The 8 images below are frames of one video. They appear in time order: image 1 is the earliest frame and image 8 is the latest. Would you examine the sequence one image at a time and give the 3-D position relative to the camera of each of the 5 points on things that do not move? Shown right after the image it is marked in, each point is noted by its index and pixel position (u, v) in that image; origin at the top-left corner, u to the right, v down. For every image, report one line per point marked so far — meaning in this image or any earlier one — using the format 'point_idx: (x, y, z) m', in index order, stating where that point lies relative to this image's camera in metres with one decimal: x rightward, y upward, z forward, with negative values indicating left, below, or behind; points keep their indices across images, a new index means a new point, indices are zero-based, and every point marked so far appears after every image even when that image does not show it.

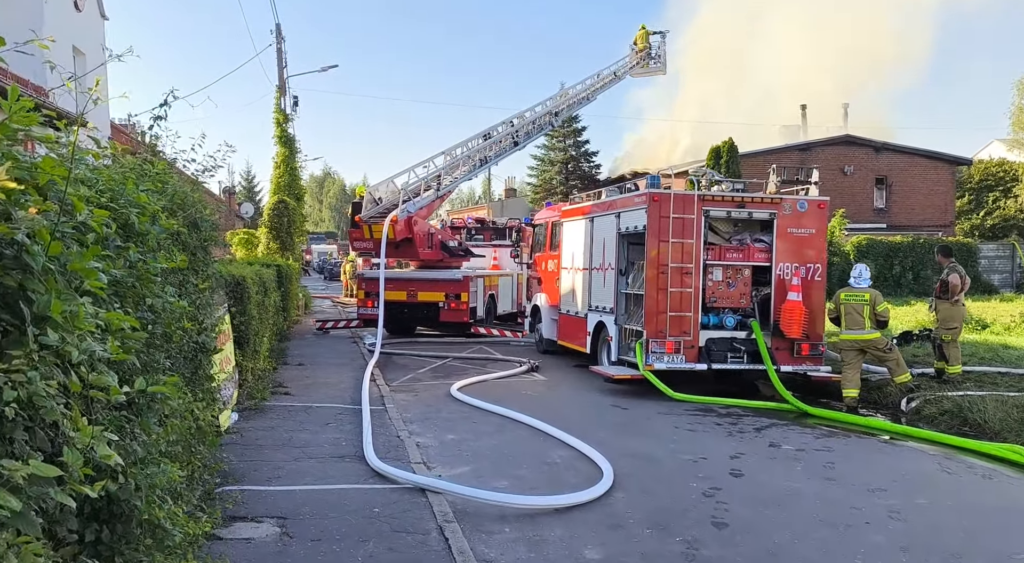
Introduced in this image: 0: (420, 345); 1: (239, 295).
0: (-1.8, -1.2, +15.2) m
1: (-2.9, -0.1, +8.0) m
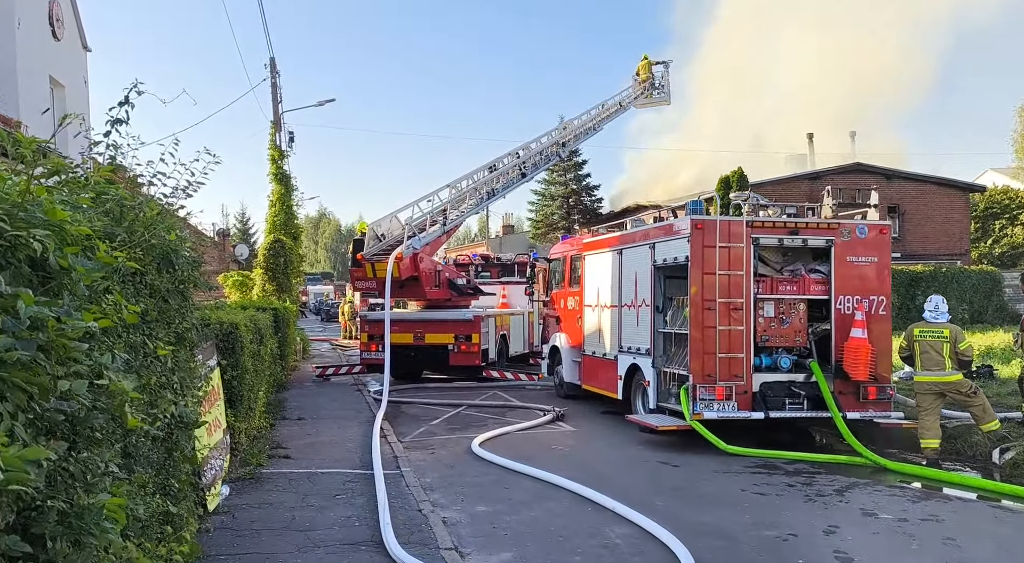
0: (-1.5, -2.0, +14.0) m
1: (-2.6, -0.6, +7.0) m
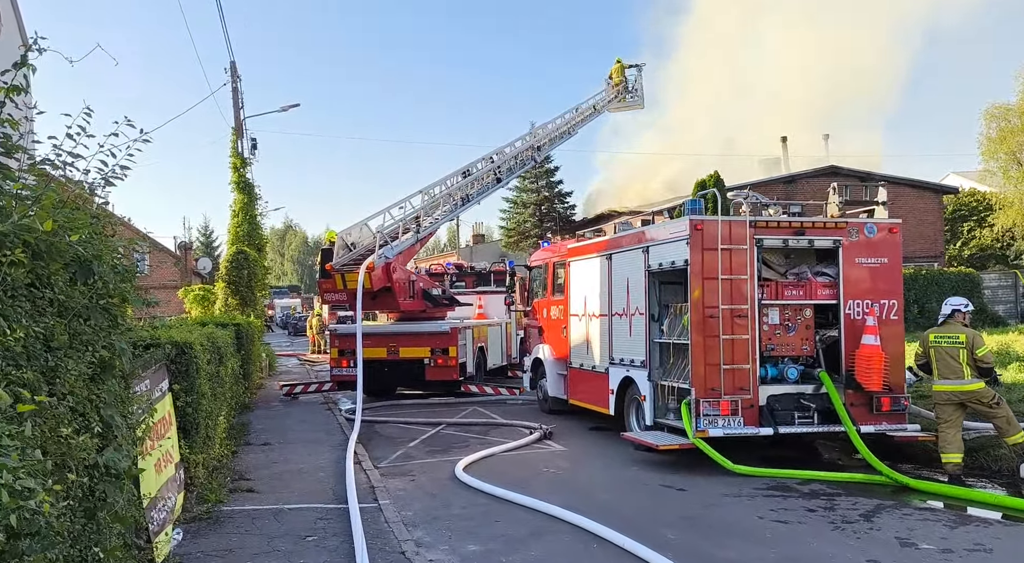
0: (-1.8, -2.2, +13.3) m
1: (-2.7, -0.7, +6.2) m
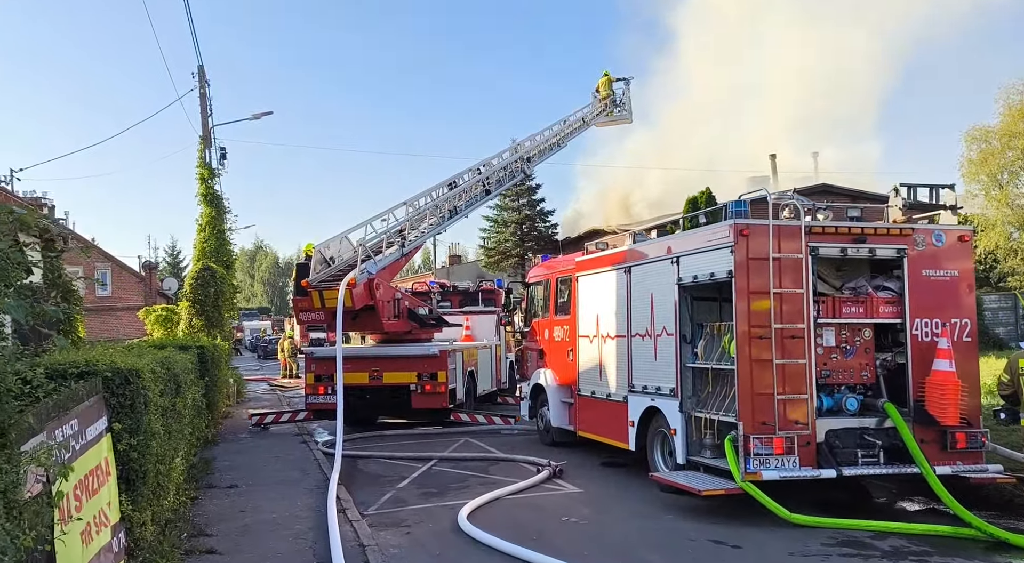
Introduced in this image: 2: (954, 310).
0: (-1.9, -2.5, +12.0) m
1: (-2.5, -0.8, +4.9) m
2: (+3.9, -0.2, +6.7) m
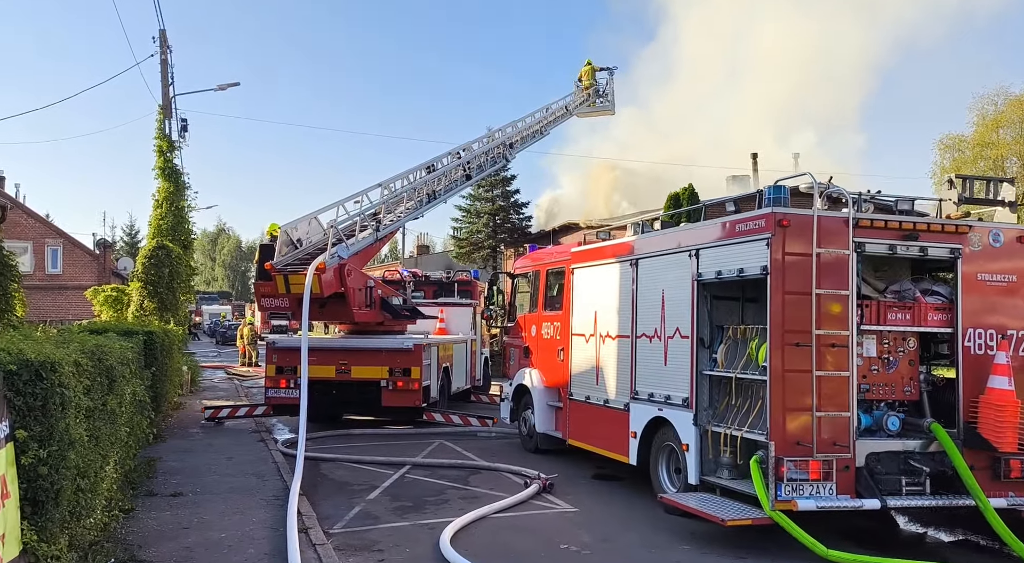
0: (-2.2, -2.3, +11.0) m
1: (-2.4, -0.6, +3.9) m
2: (+3.9, -0.3, +6.0) m
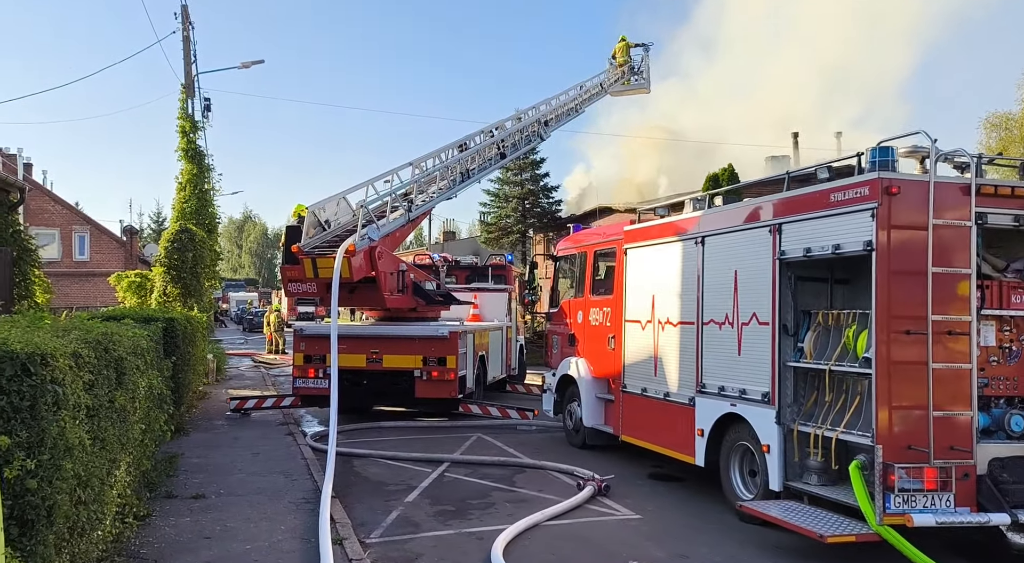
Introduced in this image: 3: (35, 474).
0: (-1.7, -2.0, +10.3) m
1: (-2.1, -0.5, +3.2) m
2: (+4.3, -0.1, +5.1) m
3: (-2.1, -0.8, +3.3) m
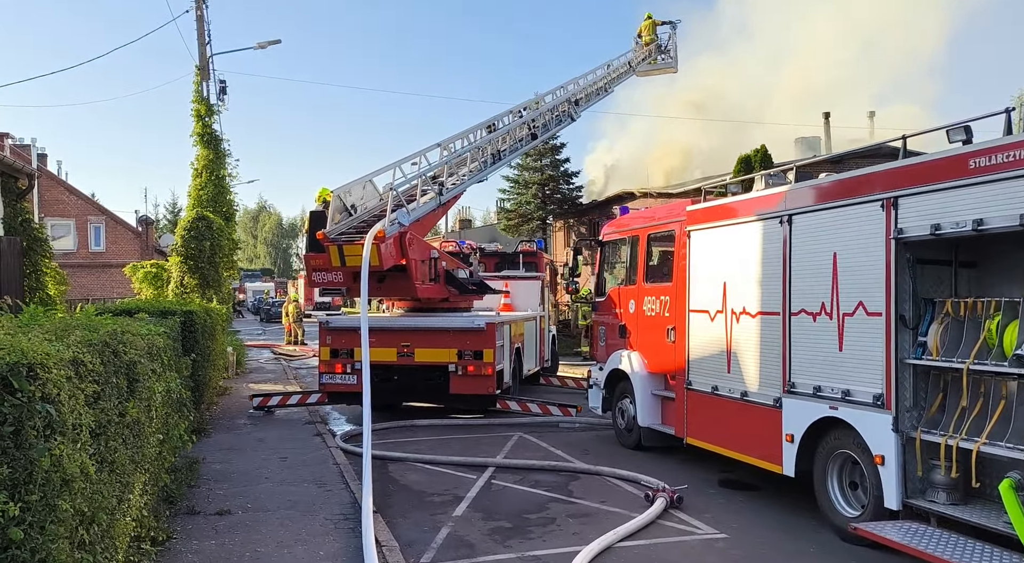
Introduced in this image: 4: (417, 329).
0: (-1.1, -1.9, +9.6) m
1: (-1.7, -0.5, +2.5) m
2: (+4.7, 0.0, +4.3) m
3: (-1.6, -0.8, +2.6) m
4: (-1.2, -0.6, +9.9) m
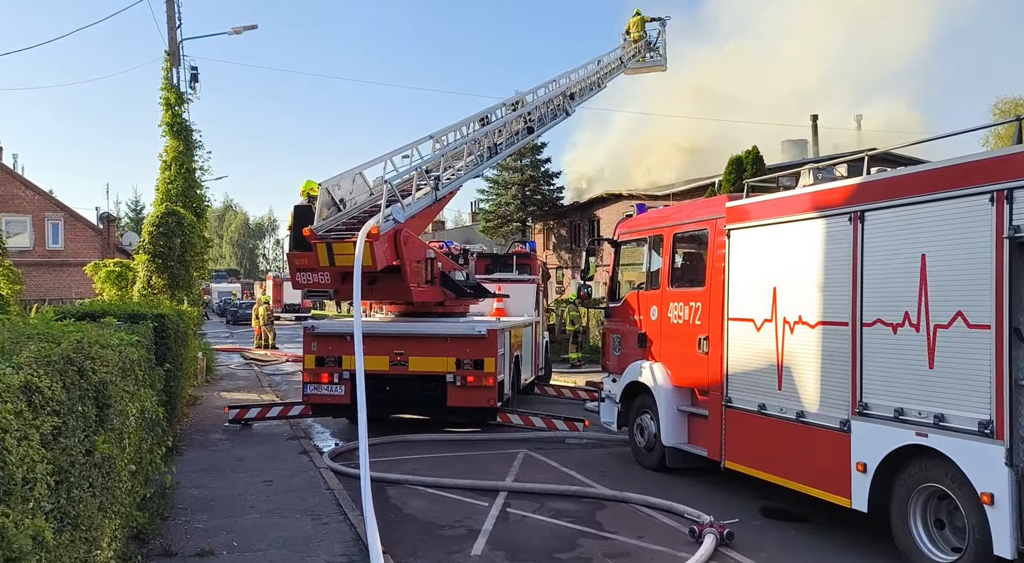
0: (-1.1, -1.9, +8.8) m
1: (-1.3, -0.5, +1.6) m
2: (+5.0, -0.1, +3.7) m
3: (-1.3, -0.8, +1.7) m
4: (-1.2, -0.6, +9.1) m
